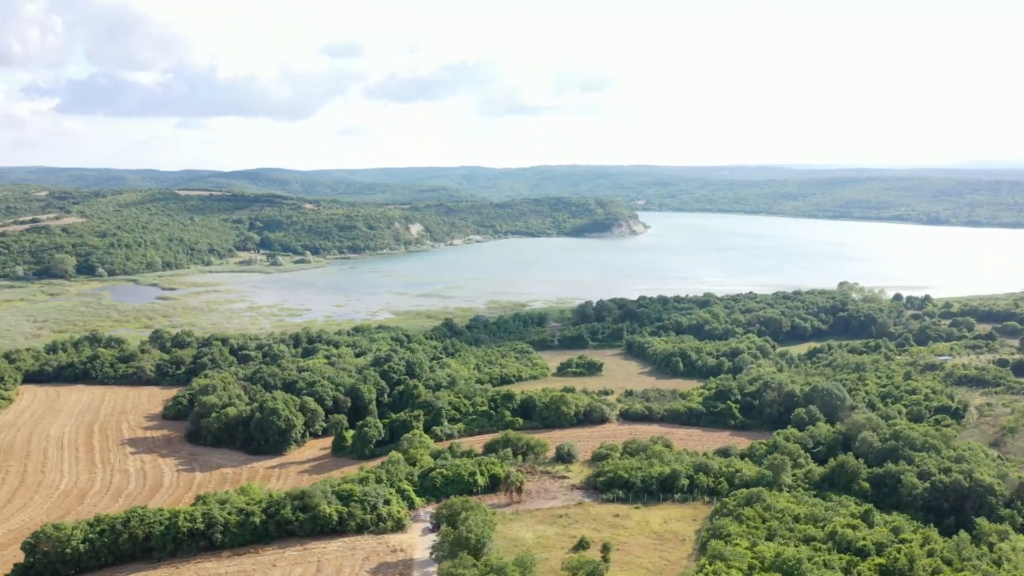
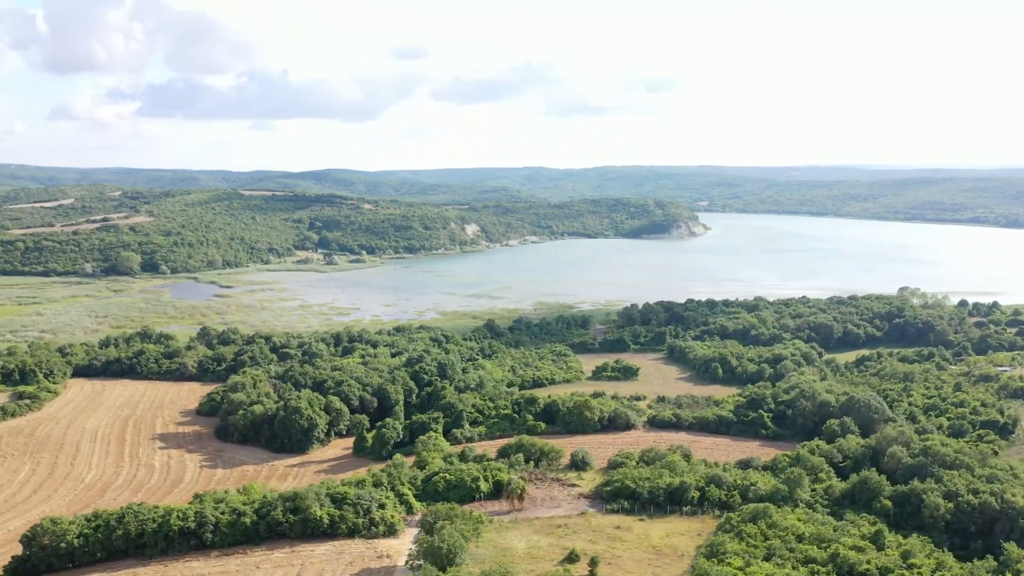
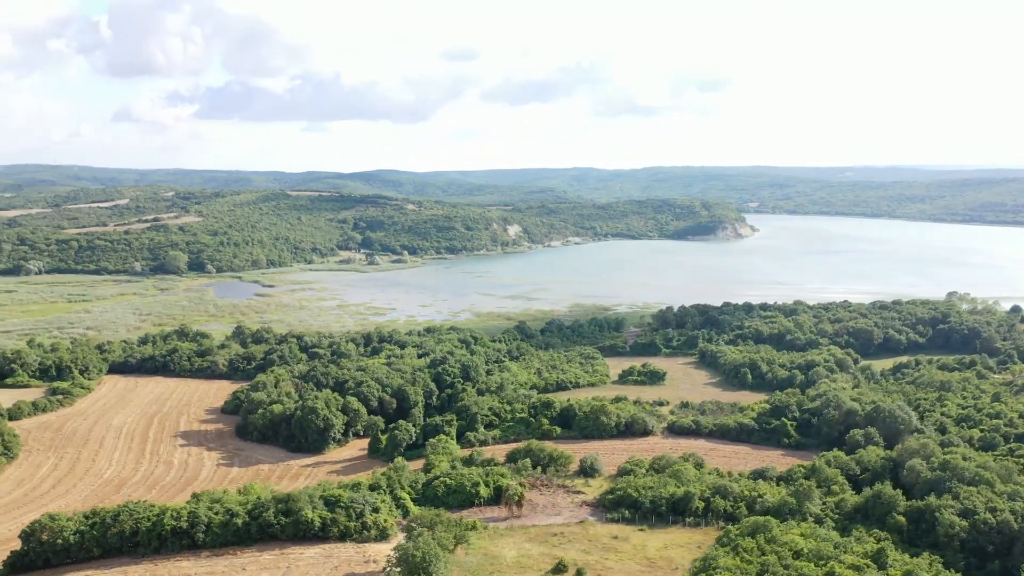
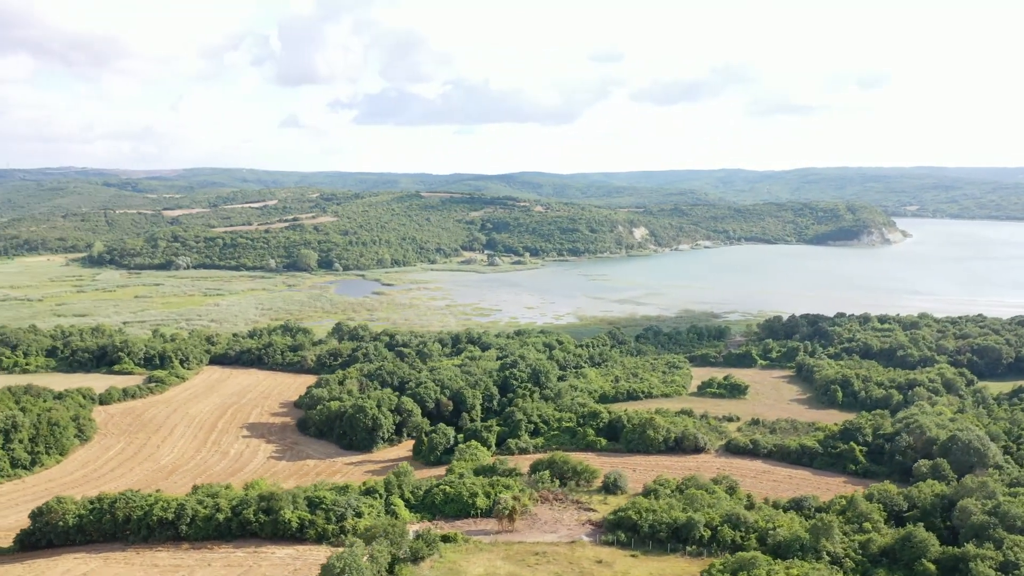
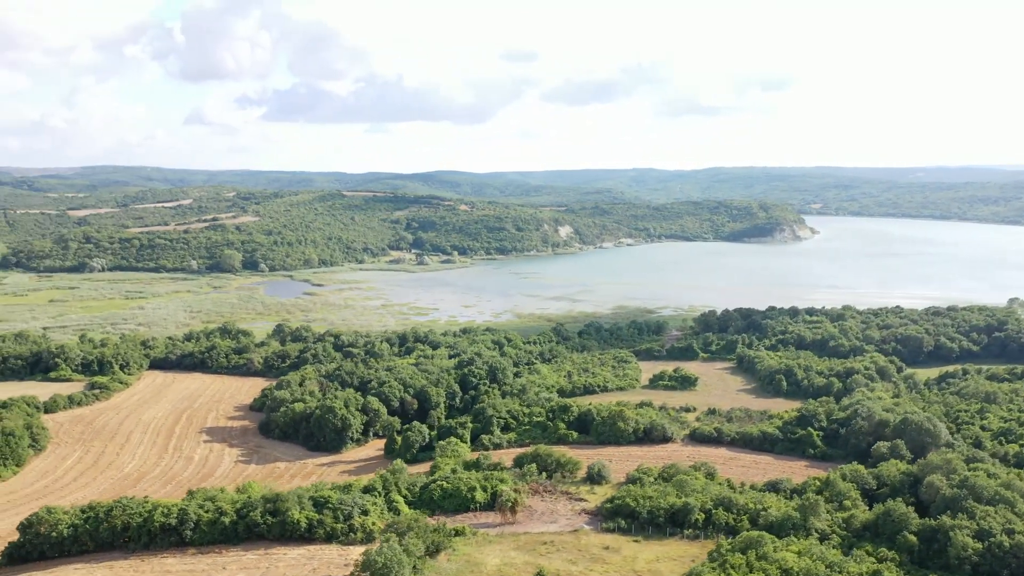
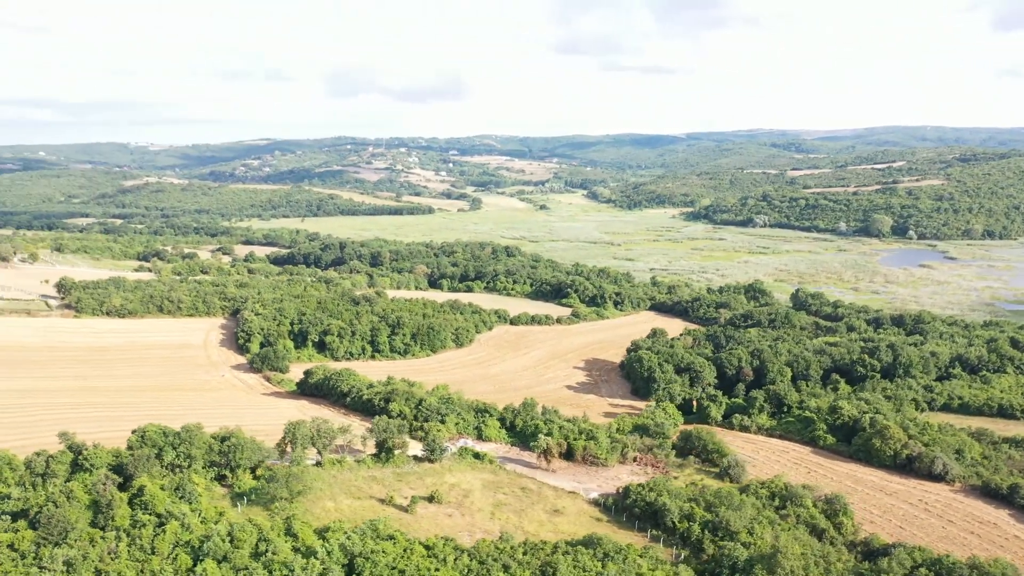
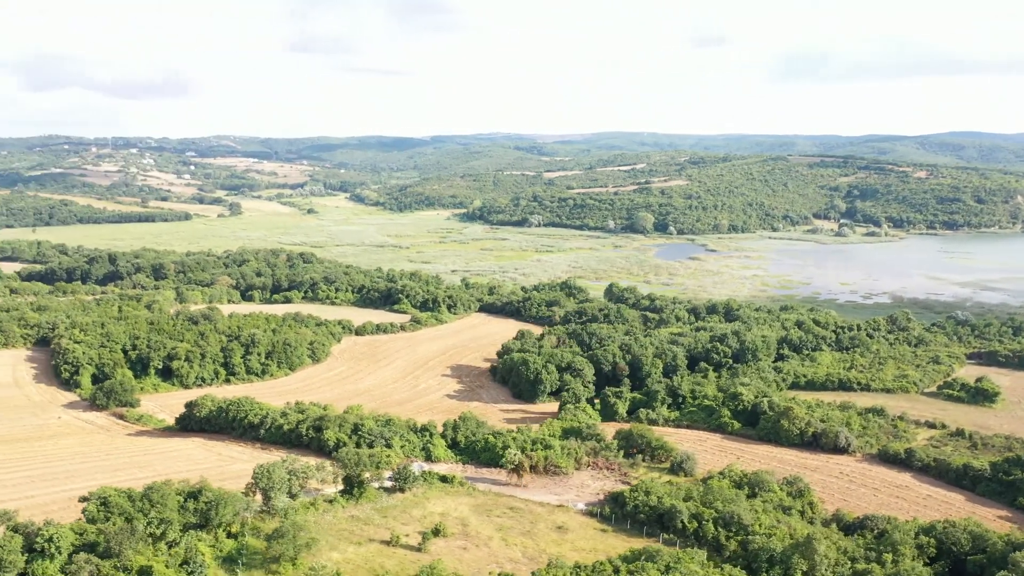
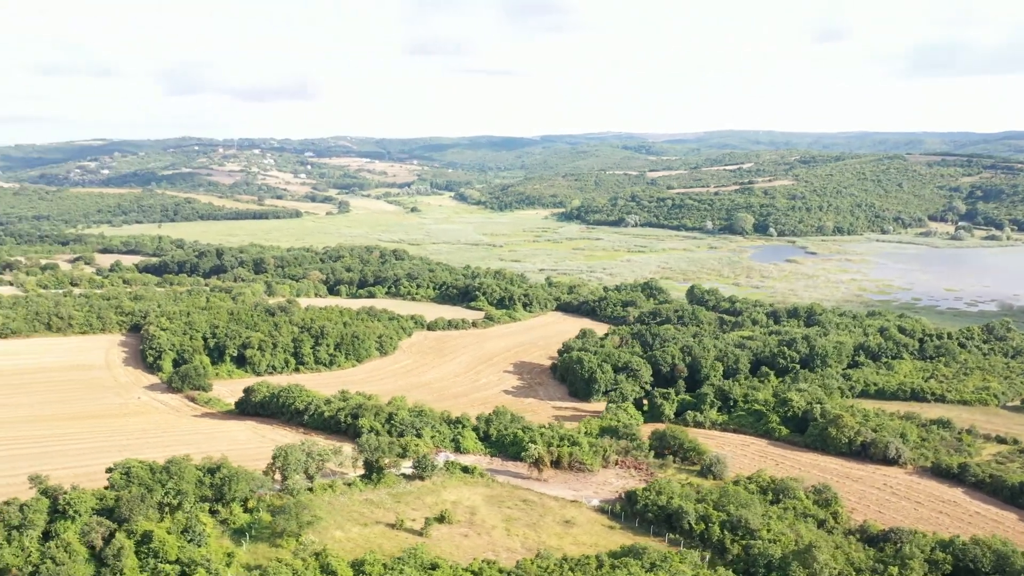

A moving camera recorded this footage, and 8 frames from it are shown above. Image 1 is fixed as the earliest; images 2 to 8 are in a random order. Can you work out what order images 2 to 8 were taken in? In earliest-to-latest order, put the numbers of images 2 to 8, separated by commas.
2, 3, 5, 4, 7, 8, 6
